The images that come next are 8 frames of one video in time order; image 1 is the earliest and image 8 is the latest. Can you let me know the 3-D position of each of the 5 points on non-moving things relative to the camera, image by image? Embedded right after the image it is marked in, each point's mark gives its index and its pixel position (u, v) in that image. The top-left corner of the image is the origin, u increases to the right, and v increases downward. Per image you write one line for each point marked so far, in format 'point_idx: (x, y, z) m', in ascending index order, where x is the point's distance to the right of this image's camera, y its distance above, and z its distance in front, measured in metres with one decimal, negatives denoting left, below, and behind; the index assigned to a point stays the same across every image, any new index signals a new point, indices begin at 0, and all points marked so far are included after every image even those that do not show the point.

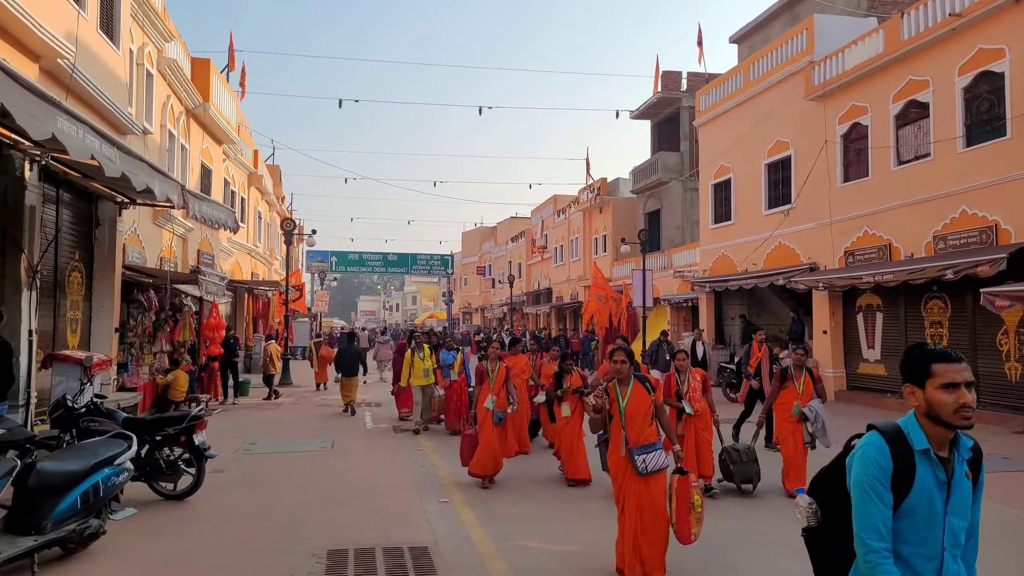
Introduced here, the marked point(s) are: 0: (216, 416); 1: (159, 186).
0: (-5.2, -2.3, +12.7) m
1: (-3.6, +1.0, +7.4) m
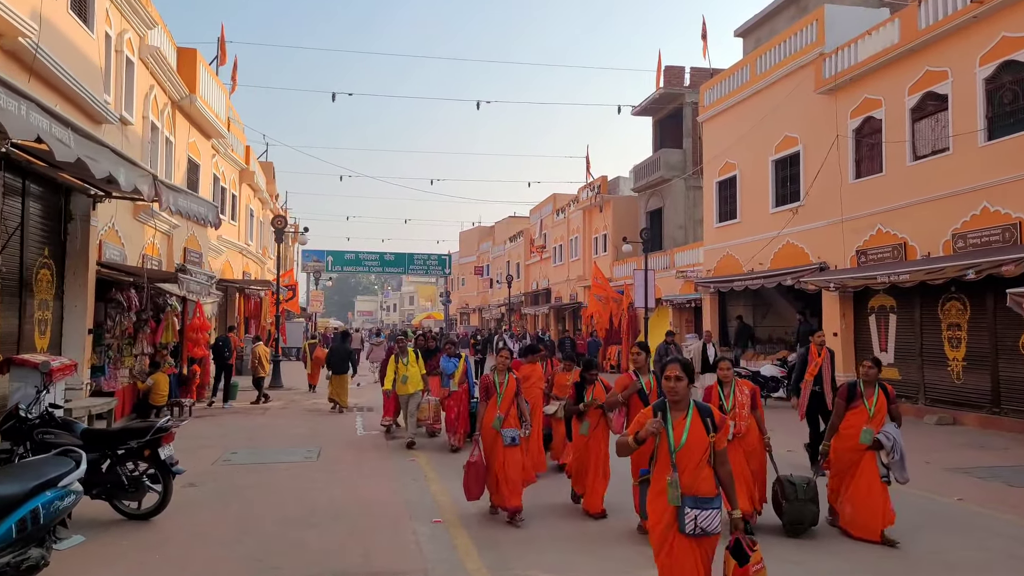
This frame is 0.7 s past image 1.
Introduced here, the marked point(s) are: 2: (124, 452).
0: (-5.2, -2.2, +12.1) m
1: (-3.6, +1.1, +6.8) m
2: (-3.2, -1.4, +6.1) m
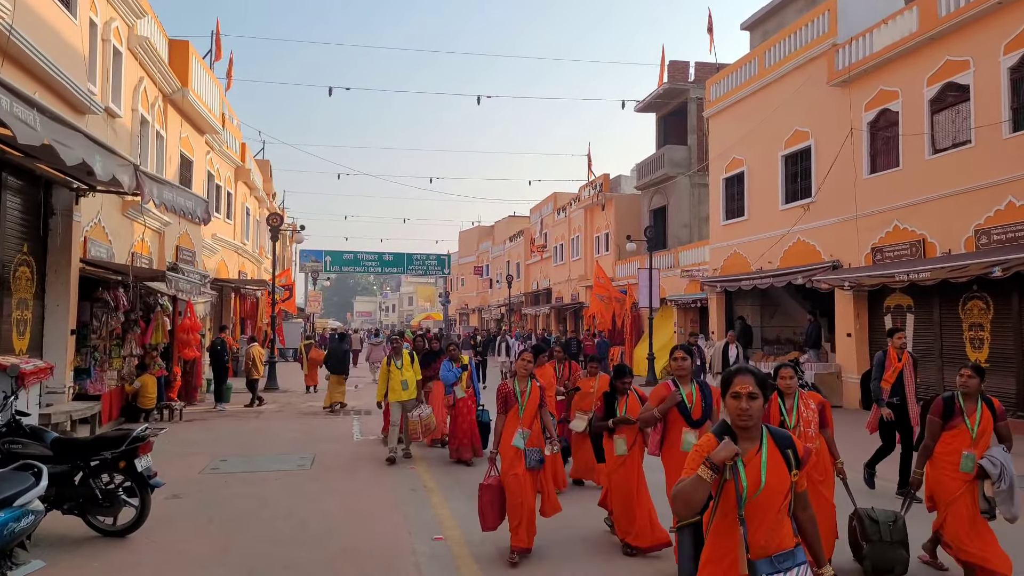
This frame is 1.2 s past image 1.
0: (-5.2, -2.2, +11.6) m
1: (-3.6, +1.1, +6.3) m
2: (-3.2, -1.3, +5.6) m
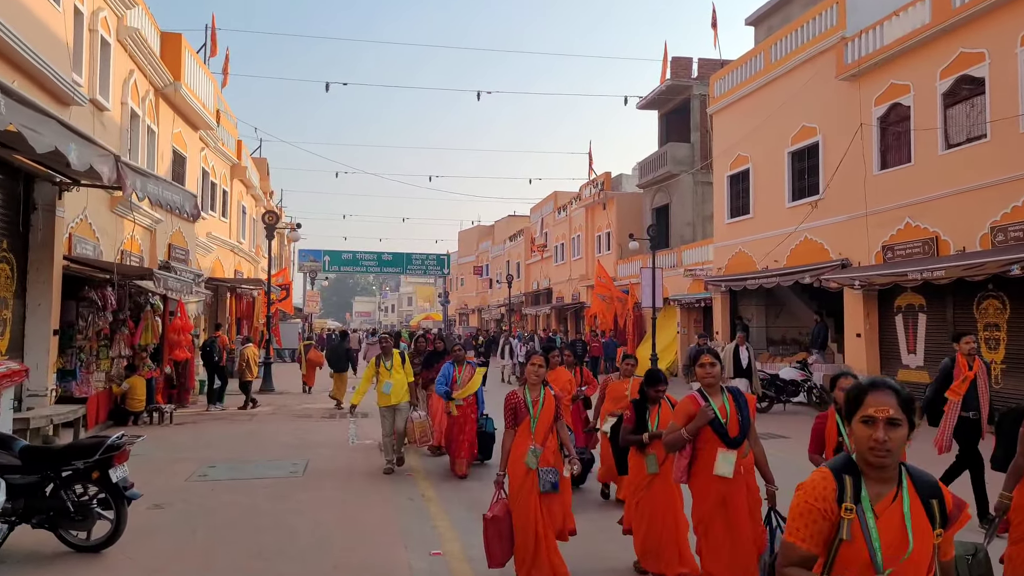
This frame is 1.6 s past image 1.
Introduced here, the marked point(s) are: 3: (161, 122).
0: (-5.1, -2.2, +11.2) m
1: (-3.5, +1.1, +5.9) m
2: (-3.2, -1.3, +5.2) m
3: (-7.2, +3.4, +14.8) m
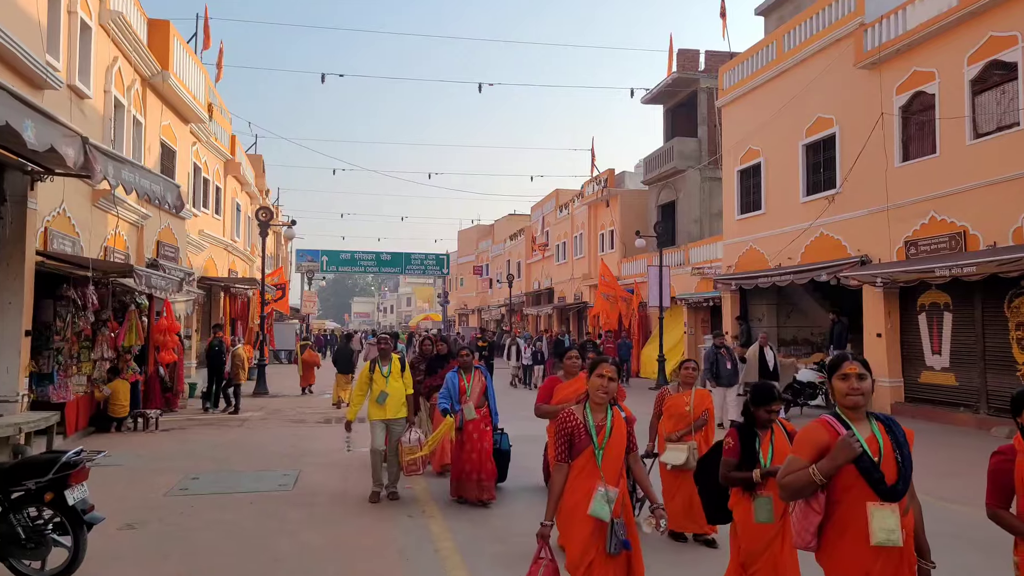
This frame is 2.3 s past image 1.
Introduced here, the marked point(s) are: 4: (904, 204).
0: (-5.1, -2.2, +10.5) m
1: (-3.5, +1.1, +5.2) m
2: (-3.1, -1.3, +4.5) m
3: (-7.1, +3.4, +14.2) m
4: (+7.0, +1.5, +13.1) m
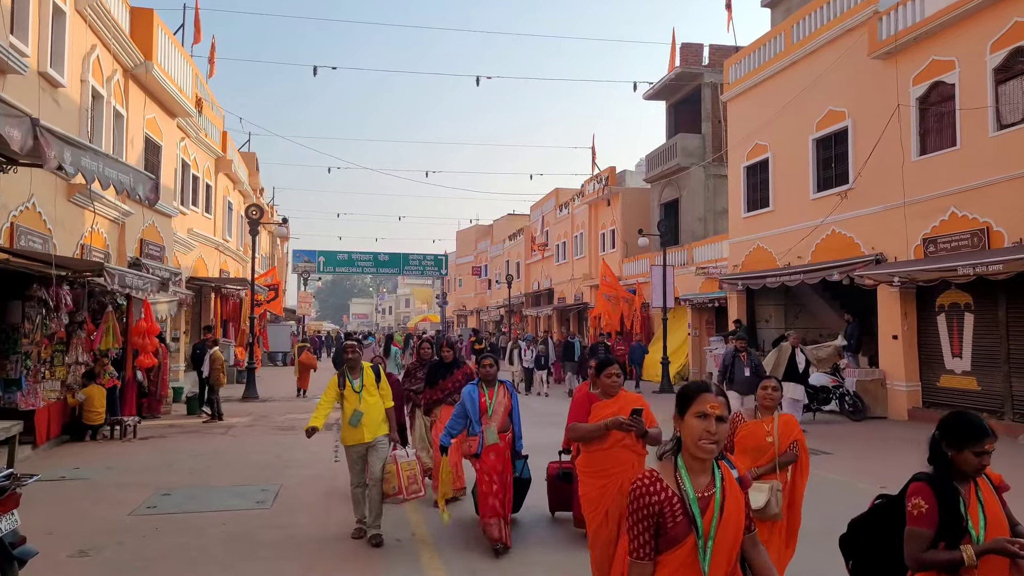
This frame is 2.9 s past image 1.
0: (-5.1, -2.2, +9.9) m
1: (-3.5, +1.1, +4.6) m
2: (-3.1, -1.3, +3.9) m
3: (-7.1, +3.4, +13.6) m
4: (+7.0, +1.5, +12.5) m
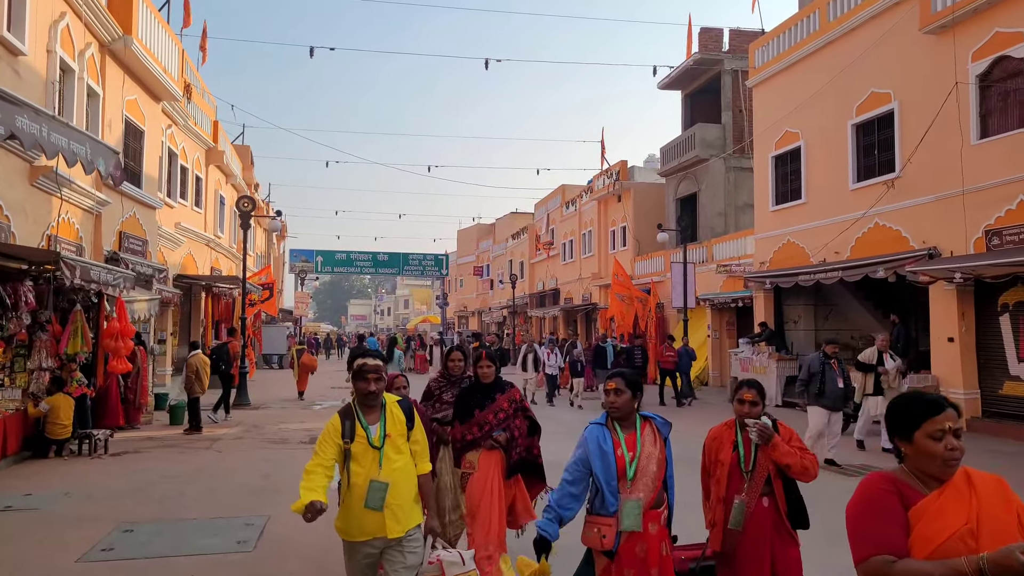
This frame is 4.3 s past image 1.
0: (-4.8, -2.1, +8.7) m
1: (-3.2, +1.2, +3.4) m
2: (-2.8, -1.2, +2.7) m
3: (-6.8, +3.5, +12.3) m
4: (+7.3, +1.6, +11.3) m
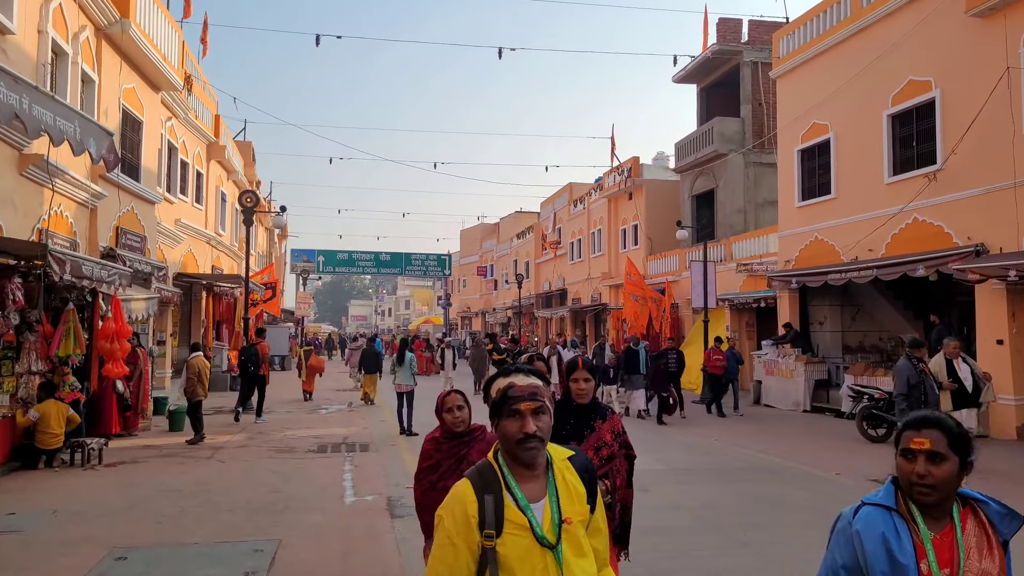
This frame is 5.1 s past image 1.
0: (-4.5, -2.1, +8.0) m
1: (-2.8, +1.3, +2.7) m
2: (-2.4, -1.2, +2.0) m
3: (-6.5, +3.5, +11.6) m
4: (+7.6, +1.6, +10.6) m
